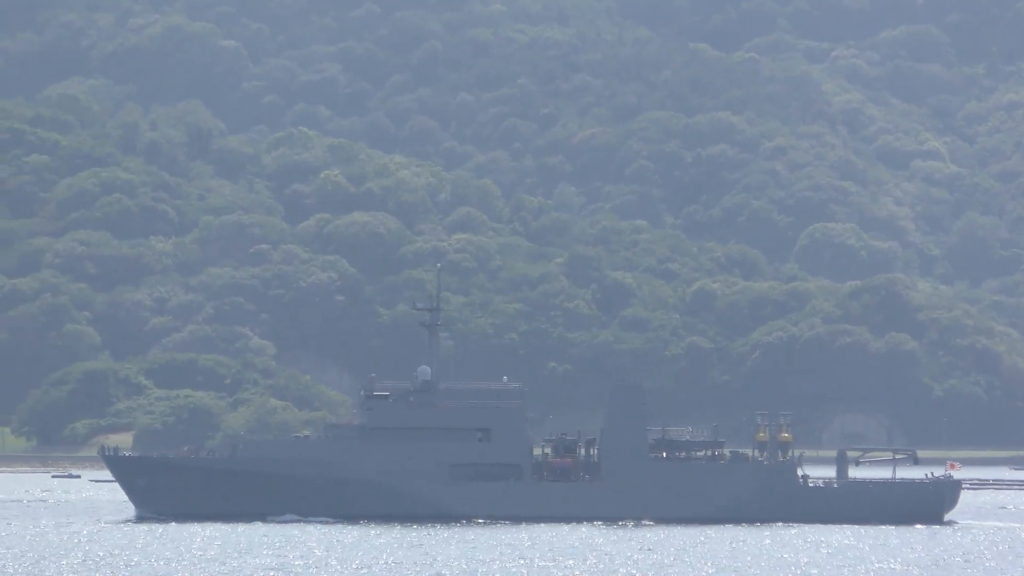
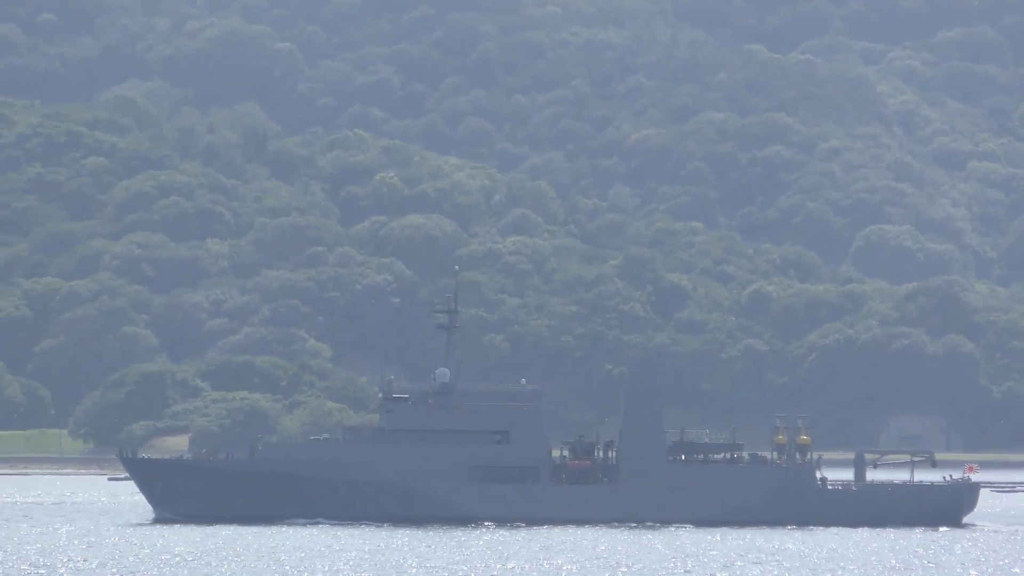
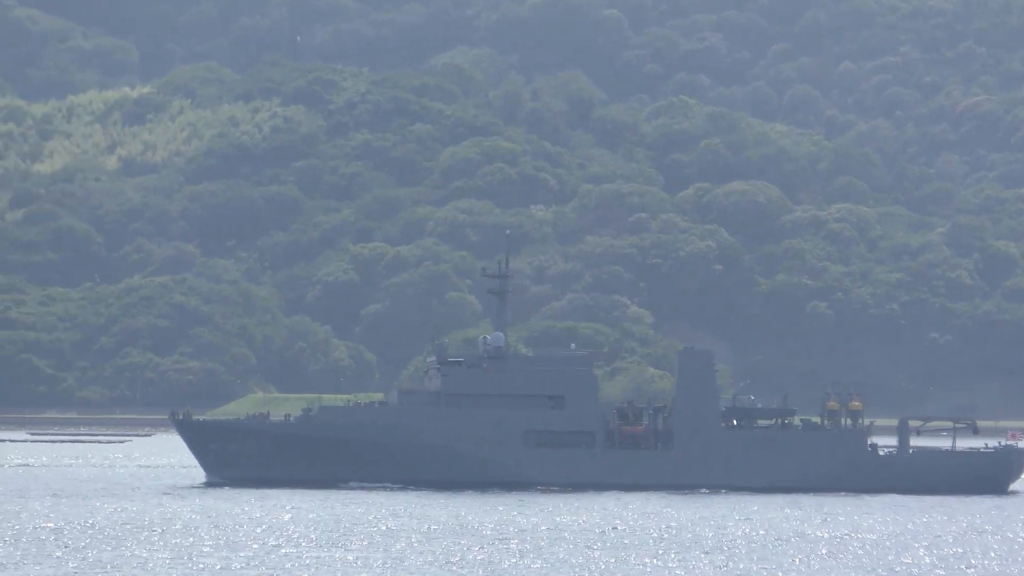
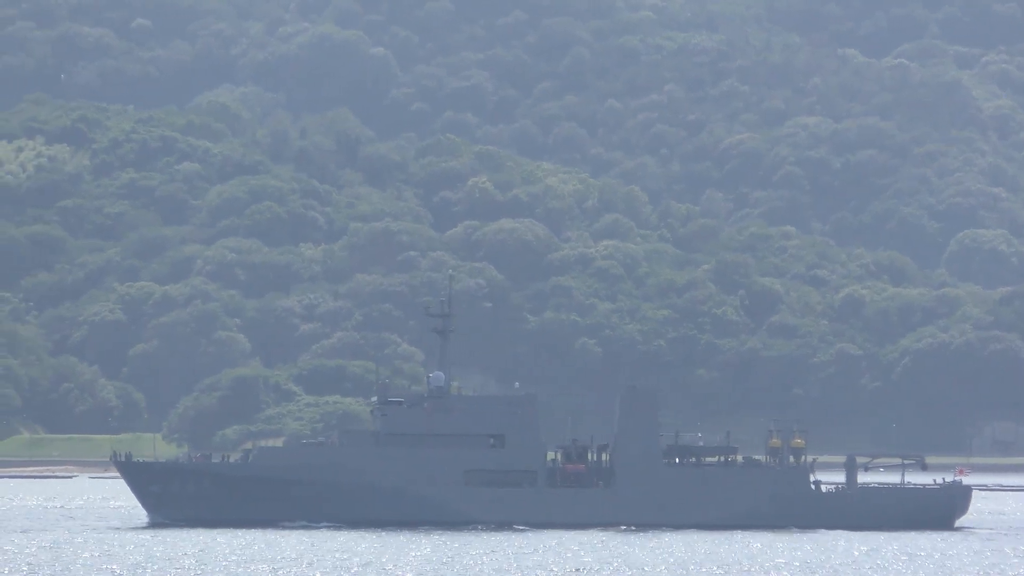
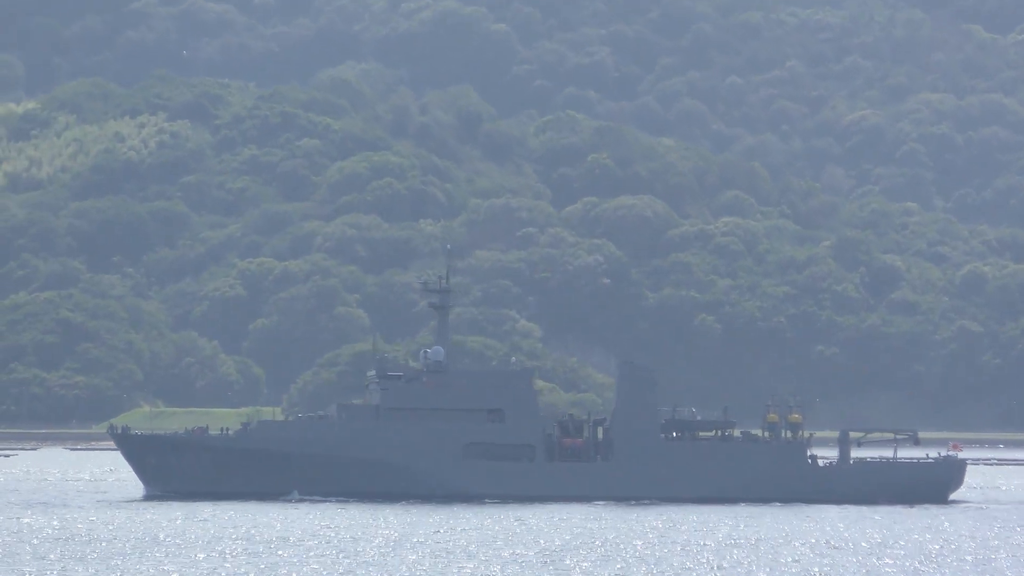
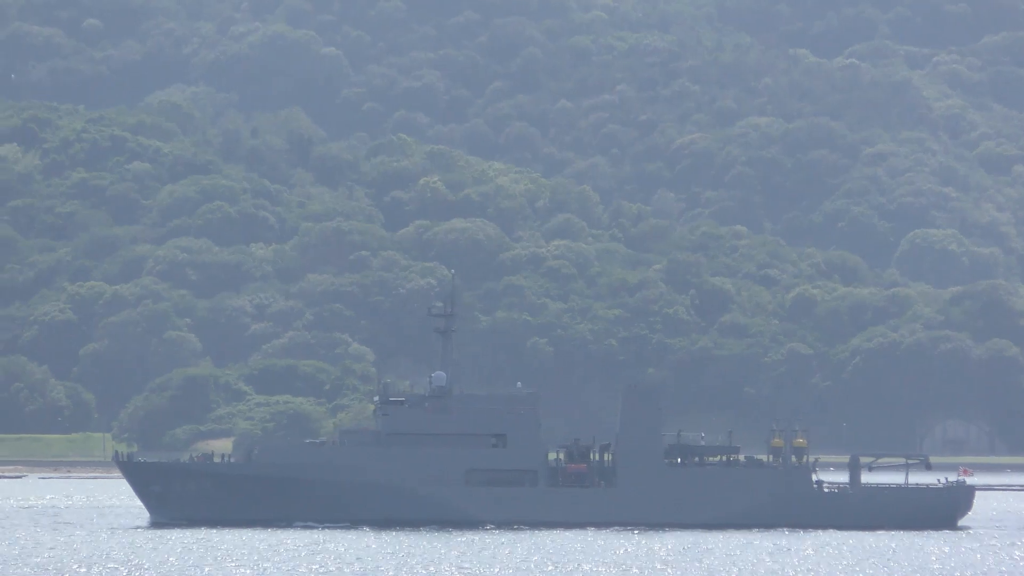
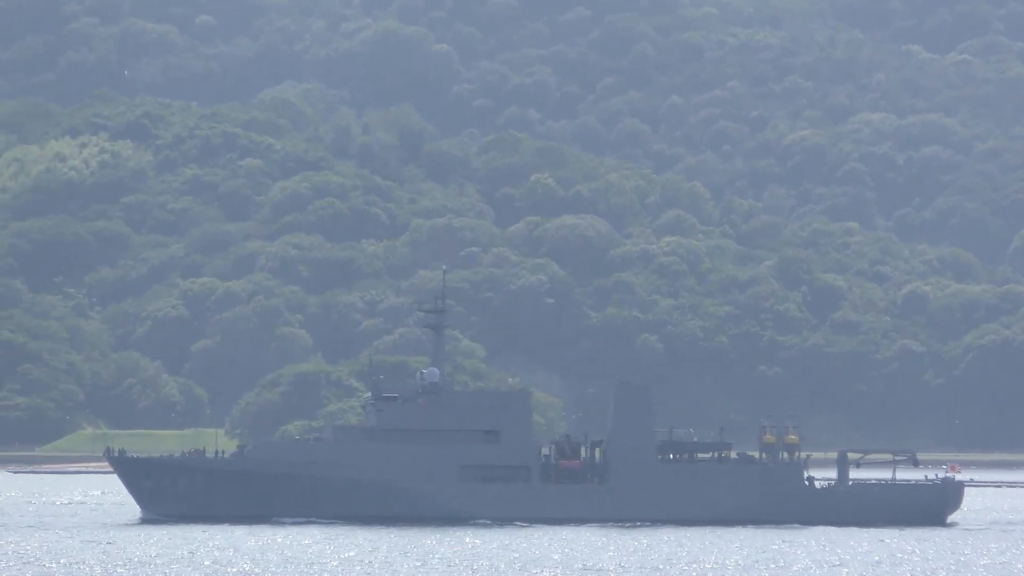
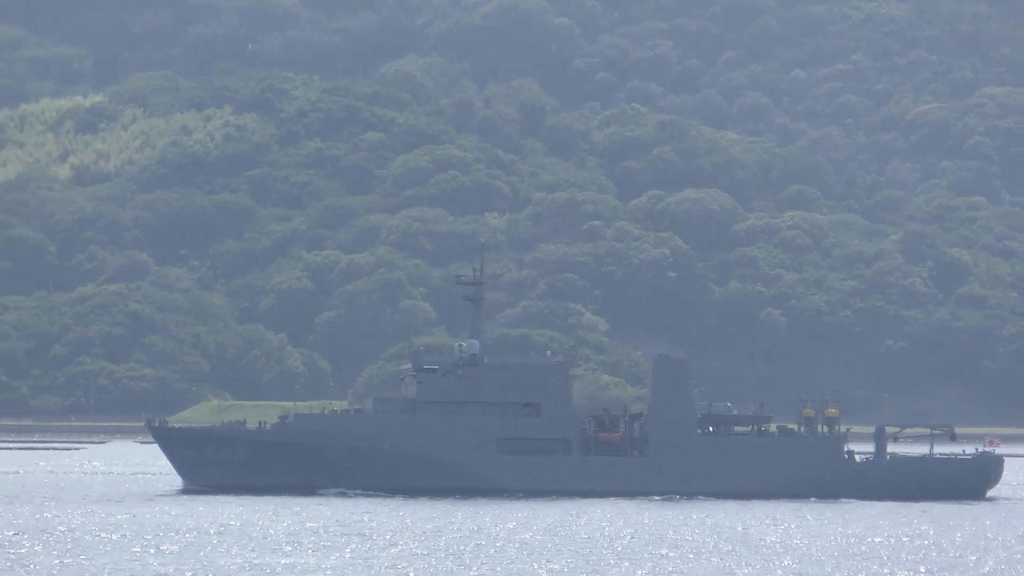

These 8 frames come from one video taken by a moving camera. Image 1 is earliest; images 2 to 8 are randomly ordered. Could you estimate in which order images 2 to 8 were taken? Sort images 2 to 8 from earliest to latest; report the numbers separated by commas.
2, 6, 4, 7, 5, 8, 3
